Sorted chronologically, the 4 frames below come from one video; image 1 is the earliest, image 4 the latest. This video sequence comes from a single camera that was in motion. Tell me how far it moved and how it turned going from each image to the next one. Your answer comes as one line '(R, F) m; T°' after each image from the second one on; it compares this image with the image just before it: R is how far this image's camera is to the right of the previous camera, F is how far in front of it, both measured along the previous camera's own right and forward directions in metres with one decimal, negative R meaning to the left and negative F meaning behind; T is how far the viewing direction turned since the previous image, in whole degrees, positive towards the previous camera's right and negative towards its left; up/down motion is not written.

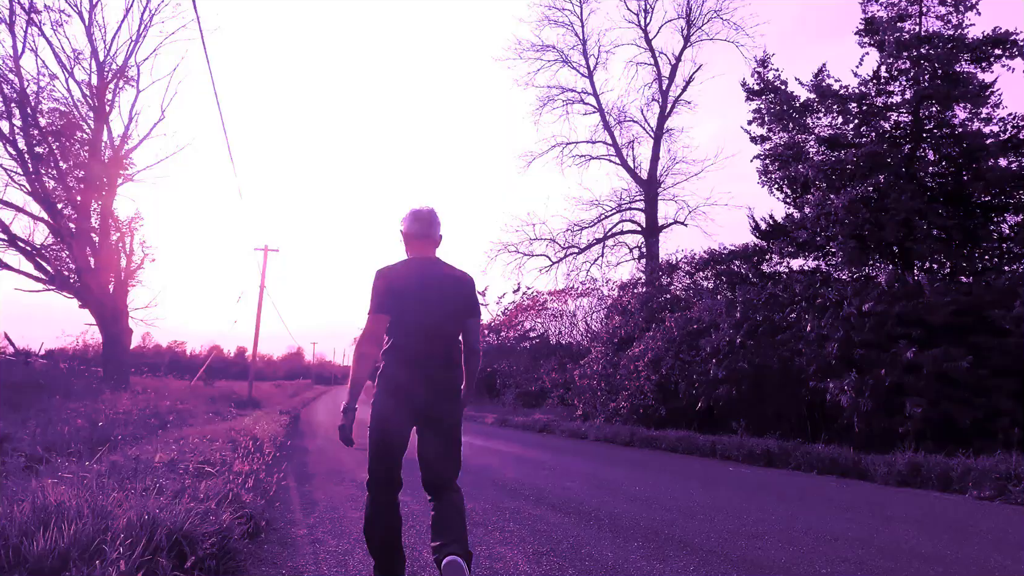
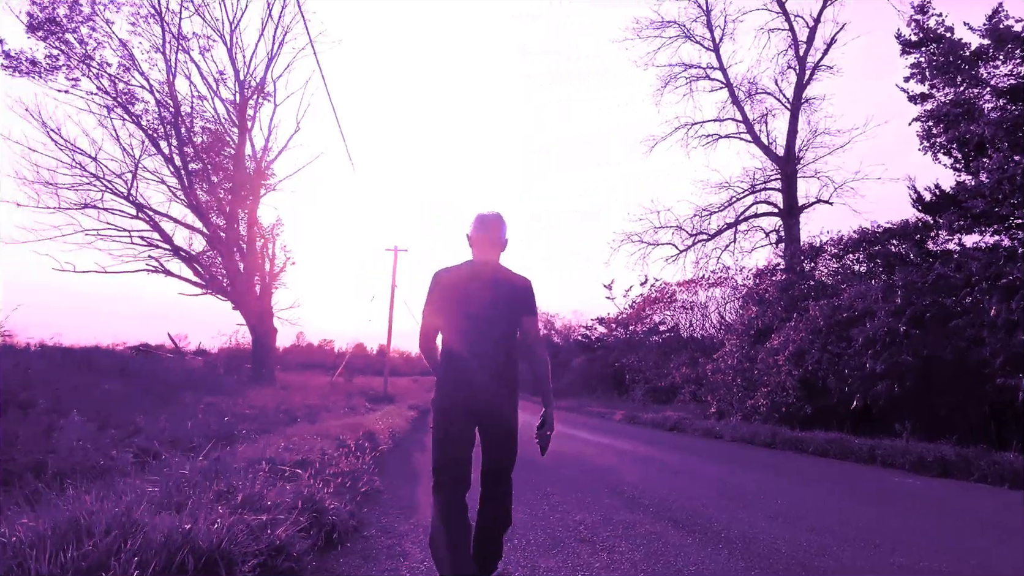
(+0.1, +1.1) m; -9°
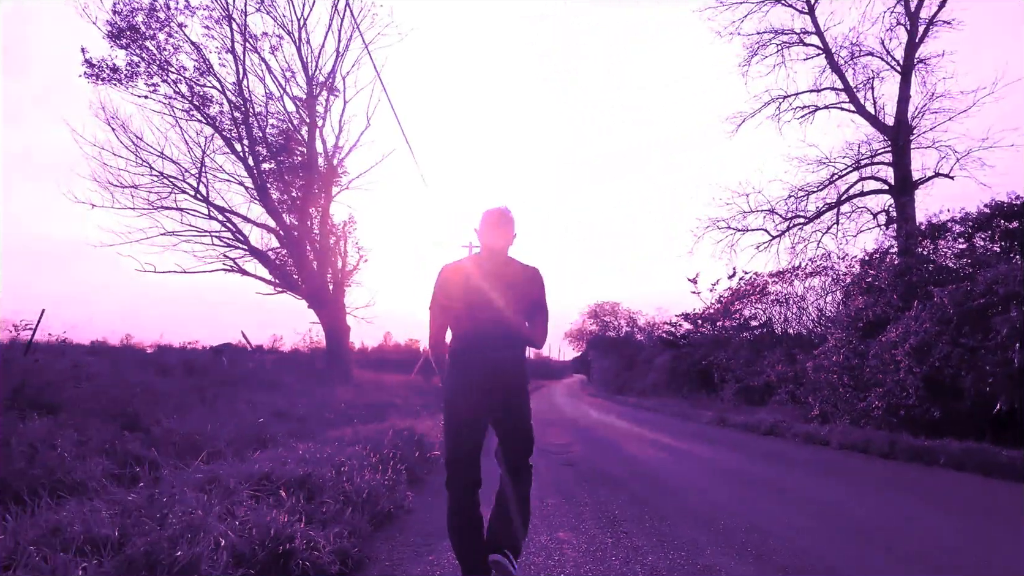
(+0.2, +1.7) m; -6°
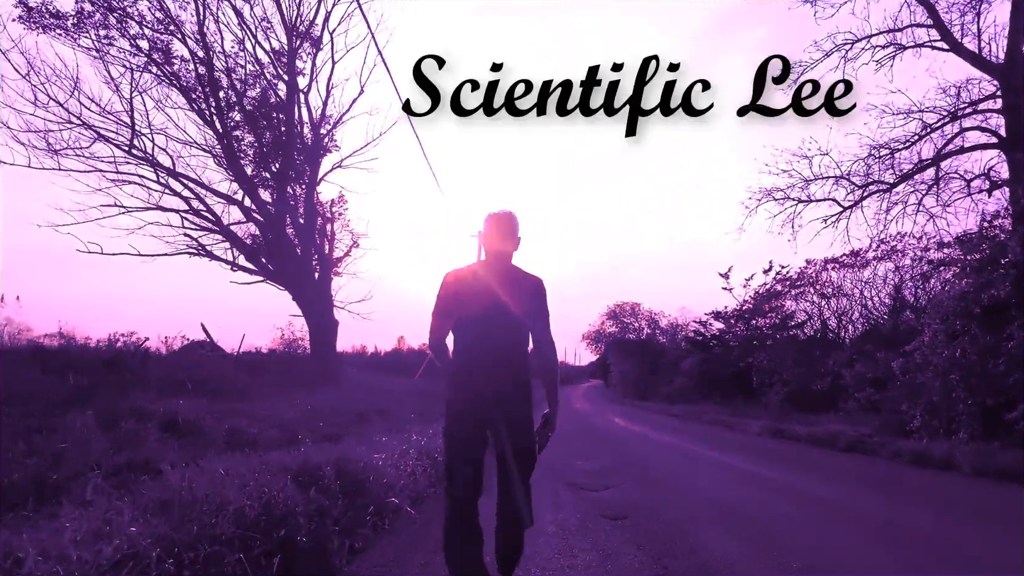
(0.0, +3.9) m; -1°
